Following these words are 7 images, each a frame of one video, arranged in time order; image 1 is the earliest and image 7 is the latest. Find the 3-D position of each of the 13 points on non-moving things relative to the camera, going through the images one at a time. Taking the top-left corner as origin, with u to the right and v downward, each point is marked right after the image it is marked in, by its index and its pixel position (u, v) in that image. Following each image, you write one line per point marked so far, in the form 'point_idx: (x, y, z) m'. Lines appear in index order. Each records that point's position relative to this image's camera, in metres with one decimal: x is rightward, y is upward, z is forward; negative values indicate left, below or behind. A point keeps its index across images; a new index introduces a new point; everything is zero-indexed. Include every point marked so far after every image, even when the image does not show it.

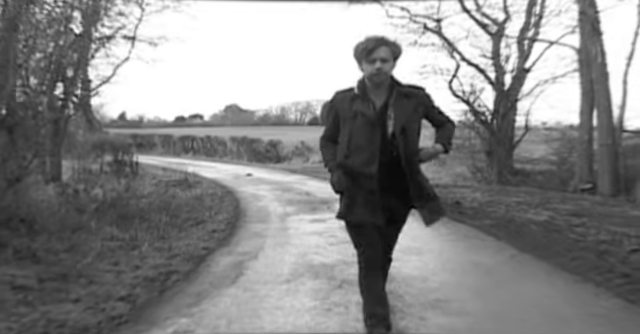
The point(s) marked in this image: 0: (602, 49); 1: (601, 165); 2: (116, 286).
0: (+10.9, +4.5, +15.5) m
1: (+11.2, +0.1, +15.9) m
2: (-2.2, -1.3, +4.4) m
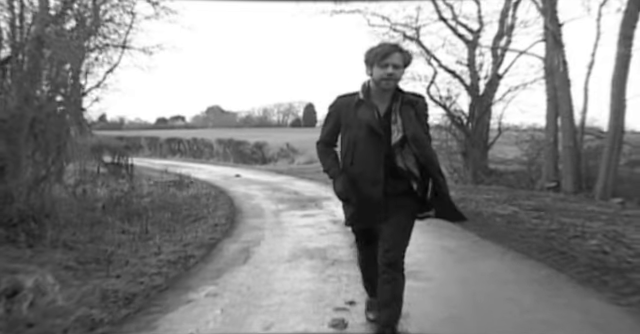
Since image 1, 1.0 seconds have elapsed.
0: (+10.3, +4.5, +16.9) m
1: (+10.6, +0.1, +17.3) m
2: (-2.3, -1.3, +5.3) m
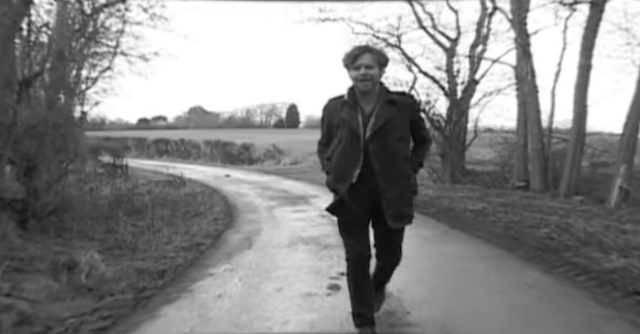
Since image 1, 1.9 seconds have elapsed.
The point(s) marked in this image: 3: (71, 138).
0: (+9.7, +4.5, +18.3) m
1: (+10.0, +0.1, +18.7) m
2: (-2.4, -1.3, +6.1) m
3: (-4.9, +0.5, +7.7) m
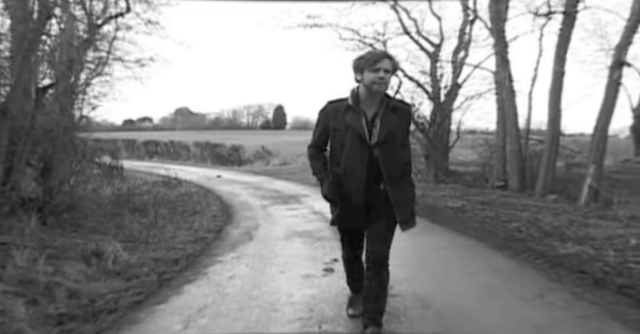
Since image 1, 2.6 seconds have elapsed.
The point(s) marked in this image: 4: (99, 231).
0: (+9.2, +4.5, +19.4) m
1: (+9.5, 0.0, +19.7) m
2: (-2.5, -1.3, +6.7) m
3: (-5.0, +0.4, +8.3) m
4: (-3.9, -1.1, +7.1) m
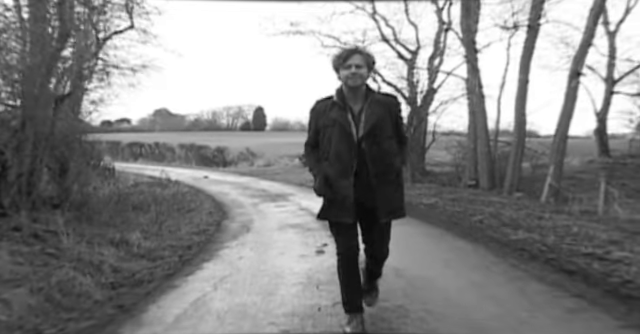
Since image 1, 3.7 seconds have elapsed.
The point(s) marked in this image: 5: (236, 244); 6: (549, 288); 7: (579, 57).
0: (+8.3, +4.5, +20.9) m
1: (+8.6, 0.0, +21.2) m
2: (-2.7, -1.3, +7.7) m
3: (-5.3, +0.4, +9.1) m
4: (-4.1, -1.1, +7.9) m
5: (-1.4, -1.3, +6.6) m
6: (+2.5, -1.3, +4.4) m
7: (+12.0, +5.1, +18.4) m
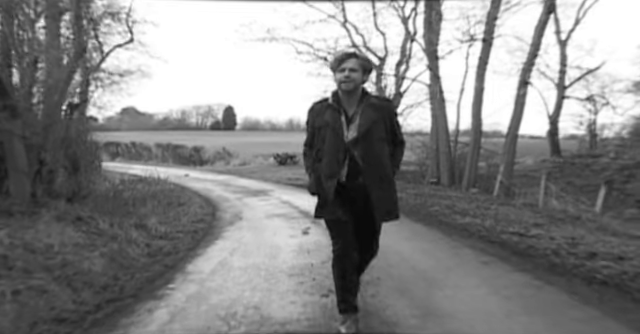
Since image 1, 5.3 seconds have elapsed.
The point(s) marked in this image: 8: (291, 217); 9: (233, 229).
0: (+6.9, +4.5, +22.9) m
1: (+7.2, +0.1, +23.3) m
2: (-3.1, -1.2, +8.9) m
3: (-5.8, +0.5, +10.1) m
4: (-4.5, -1.1, +9.1) m
5: (-1.7, -1.2, +8.0) m
6: (+2.3, -1.3, +6.0) m
7: (+10.8, +5.2, +20.7) m
8: (-0.7, -1.2, +9.5) m
9: (-1.7, -1.2, +7.9) m
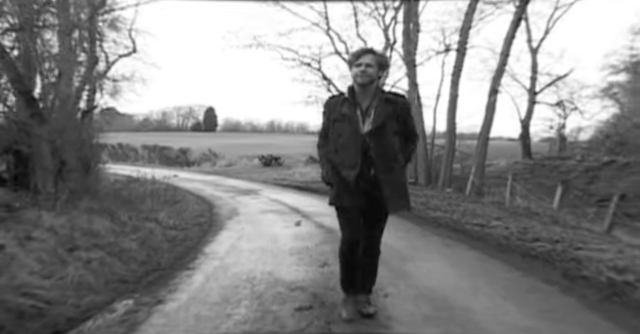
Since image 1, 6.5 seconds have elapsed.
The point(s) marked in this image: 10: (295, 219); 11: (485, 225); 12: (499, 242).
0: (+6.0, +4.5, +24.4) m
1: (+6.2, 0.0, +24.8) m
2: (-3.3, -1.3, +9.9) m
3: (-6.1, +0.5, +11.0) m
4: (-4.8, -1.1, +10.0) m
5: (-1.9, -1.2, +9.0) m
6: (+2.2, -1.3, +7.3) m
7: (+9.9, +5.1, +22.4) m
8: (-1.0, -1.2, +10.6) m
9: (-1.9, -1.2, +8.9) m
10: (-0.6, -1.2, +9.4) m
11: (+3.7, -1.3, +8.8) m
12: (+3.1, -1.3, +6.8) m
